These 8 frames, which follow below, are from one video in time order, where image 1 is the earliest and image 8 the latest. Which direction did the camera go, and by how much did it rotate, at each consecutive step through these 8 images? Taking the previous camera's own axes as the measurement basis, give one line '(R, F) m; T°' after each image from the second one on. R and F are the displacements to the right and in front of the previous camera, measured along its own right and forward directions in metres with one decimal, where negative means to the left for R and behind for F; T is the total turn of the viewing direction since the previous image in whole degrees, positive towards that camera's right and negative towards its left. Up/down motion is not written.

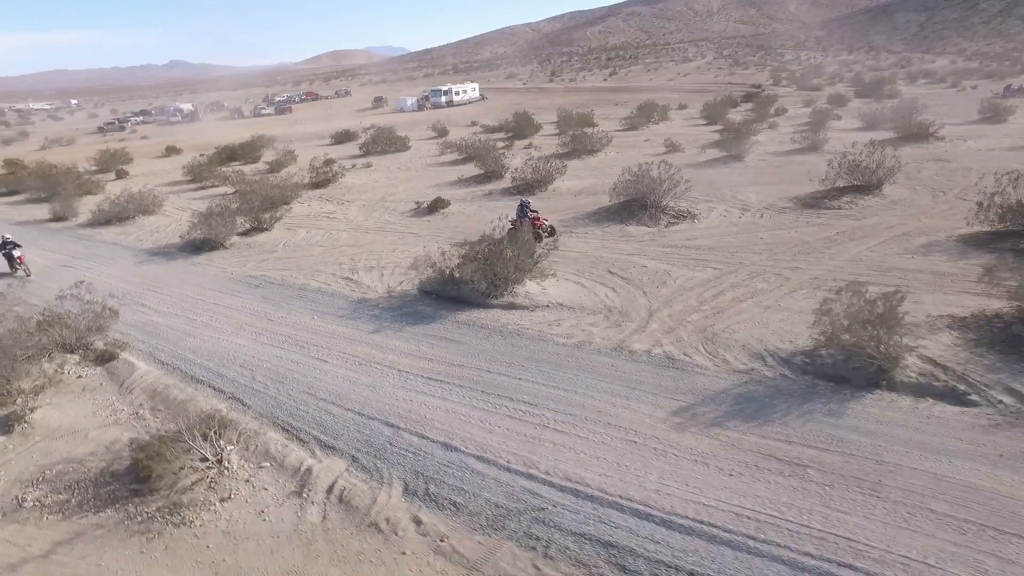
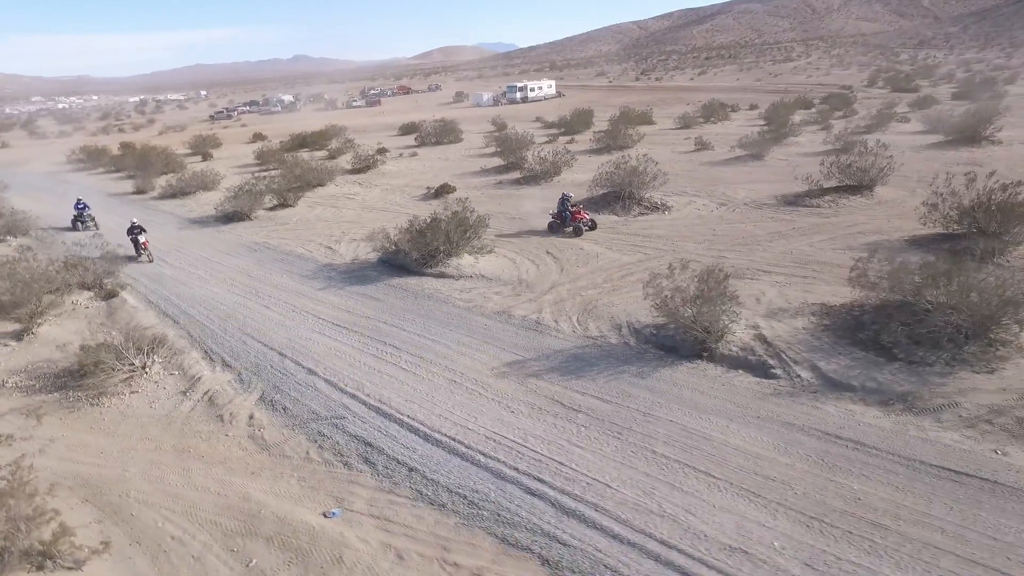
(+3.5, -1.1) m; -9°
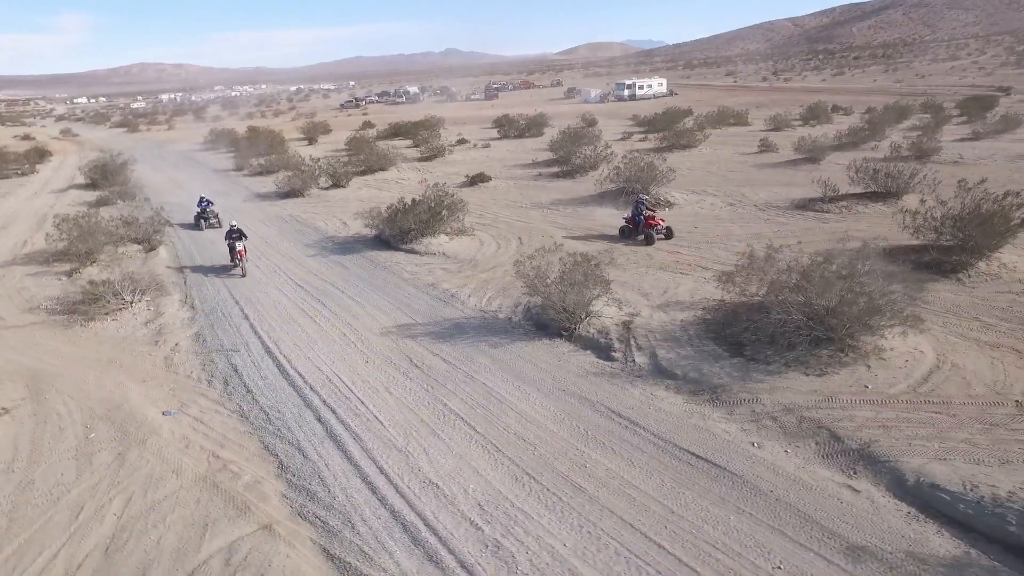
(+3.9, -0.5) m; -12°
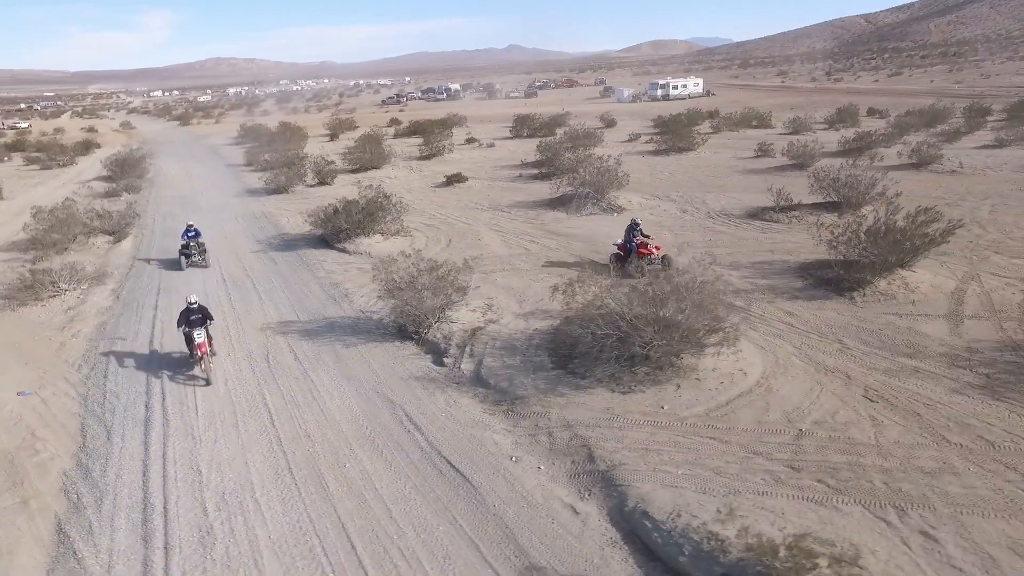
(+3.2, -0.1) m; -5°
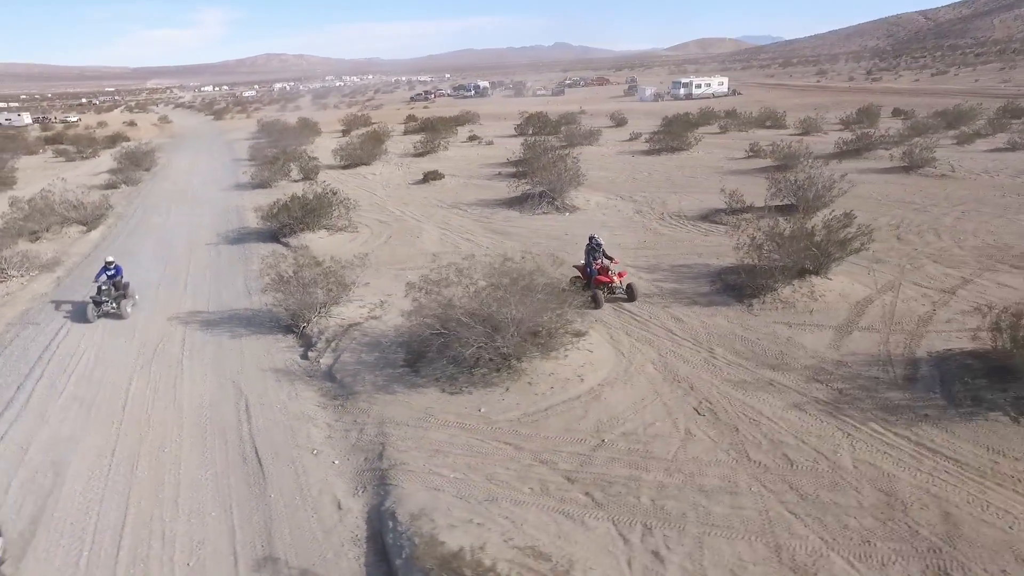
(+2.6, +0.1) m; -4°
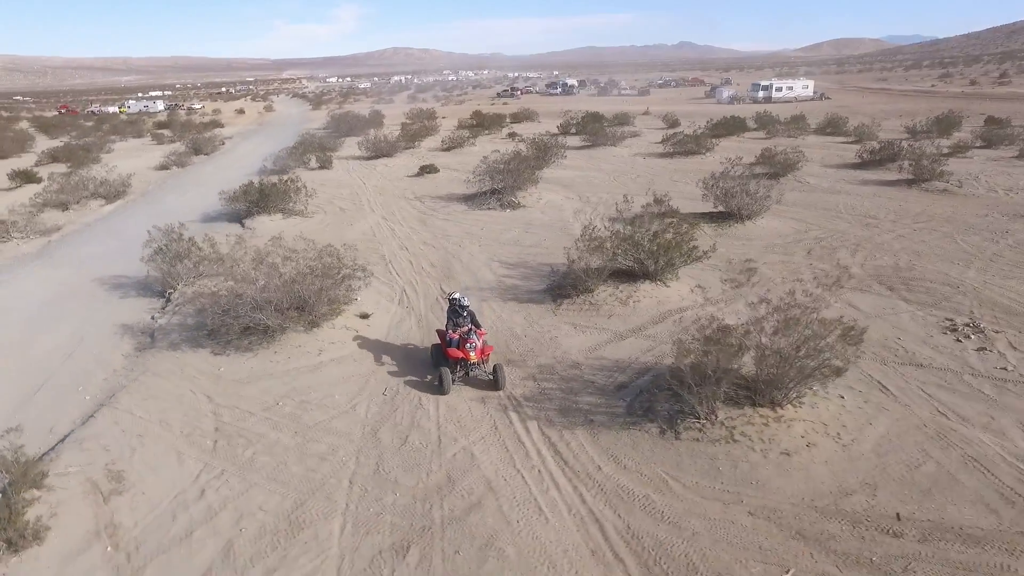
(+4.8, -0.2) m; -10°
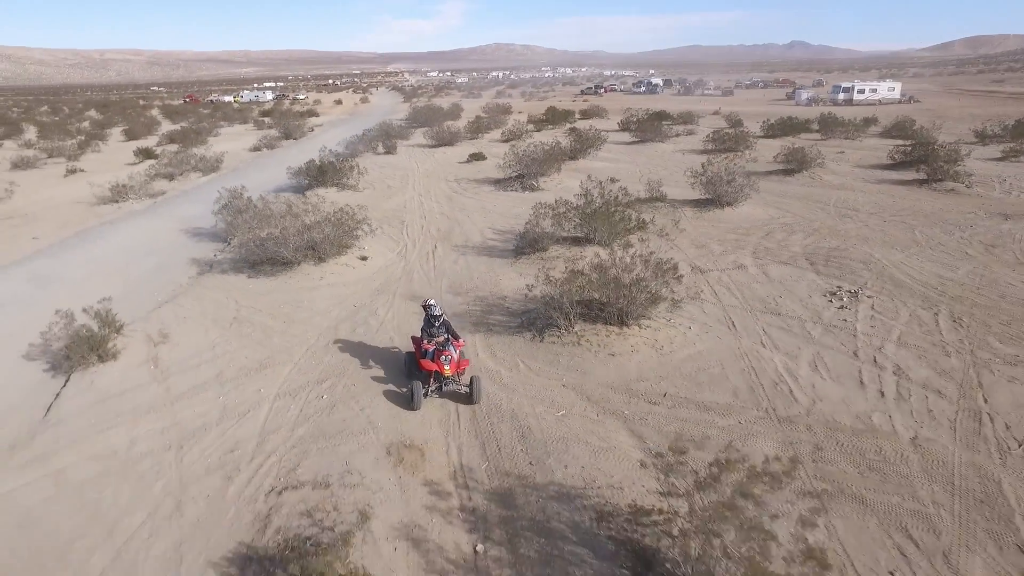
(+2.4, -2.2) m; -8°
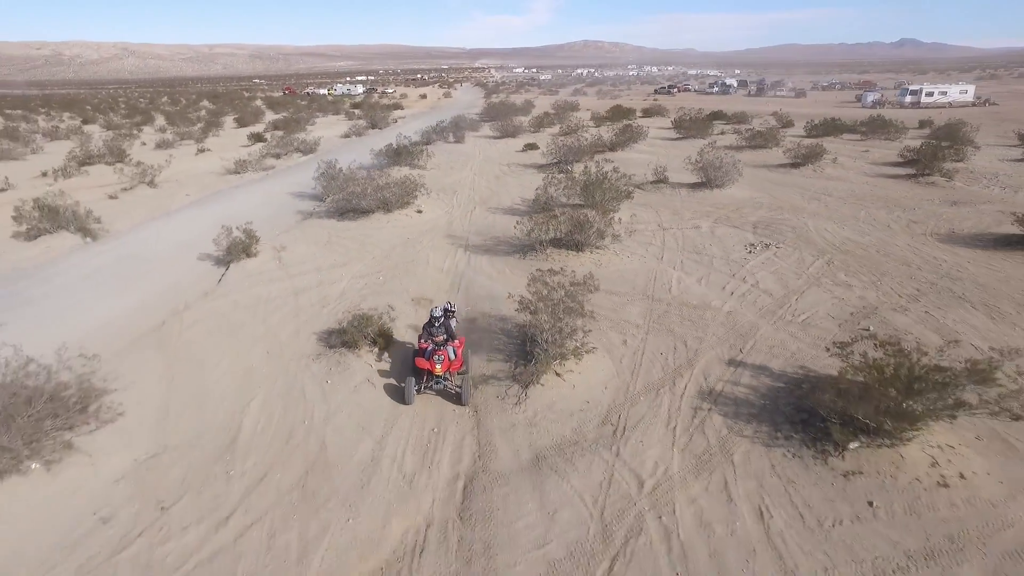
(+1.7, -4.0) m; -7°
